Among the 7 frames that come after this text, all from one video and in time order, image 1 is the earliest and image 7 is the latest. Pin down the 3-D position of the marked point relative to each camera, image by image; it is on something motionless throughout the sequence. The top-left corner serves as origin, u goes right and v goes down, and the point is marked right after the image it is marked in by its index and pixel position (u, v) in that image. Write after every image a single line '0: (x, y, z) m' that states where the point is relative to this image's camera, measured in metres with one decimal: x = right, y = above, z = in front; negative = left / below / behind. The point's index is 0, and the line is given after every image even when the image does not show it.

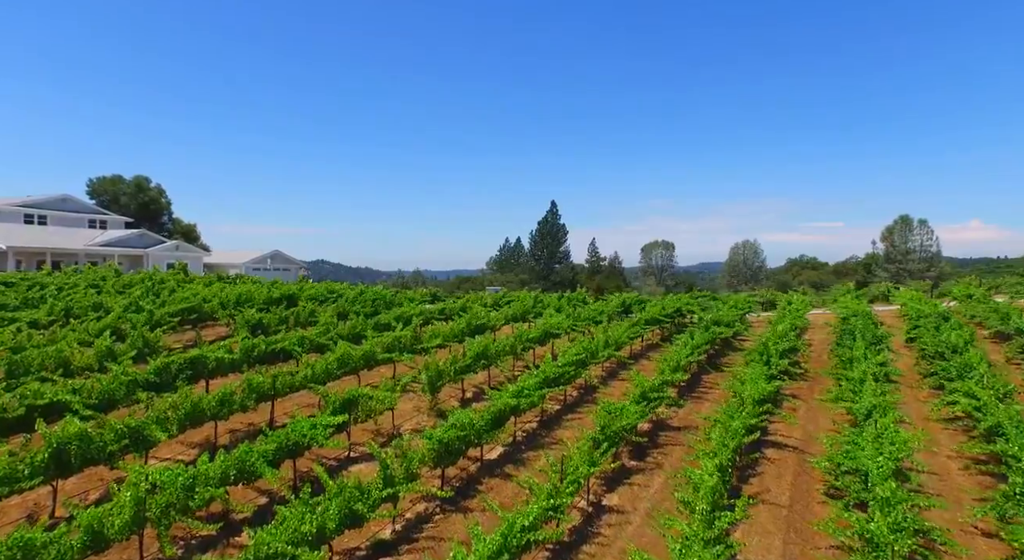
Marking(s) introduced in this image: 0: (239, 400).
0: (-5.8, -2.5, +12.8) m
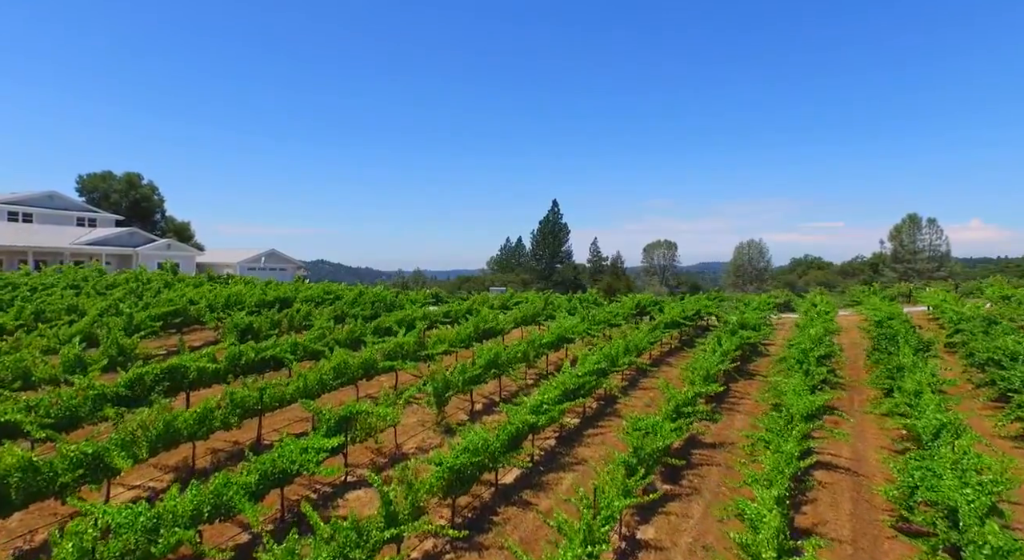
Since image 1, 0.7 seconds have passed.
0: (-5.4, -2.5, +11.3) m
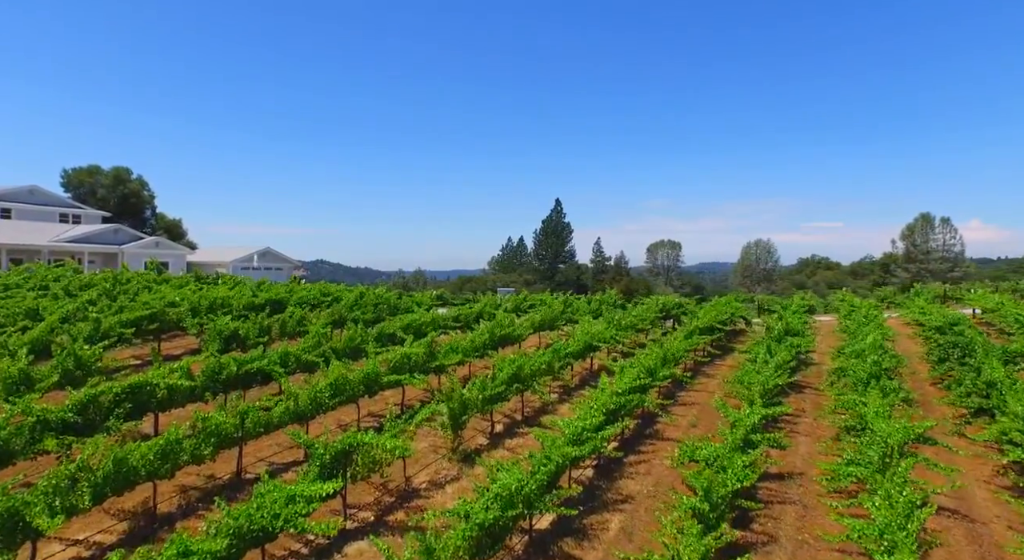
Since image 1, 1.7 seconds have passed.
0: (-4.9, -2.6, +9.2) m
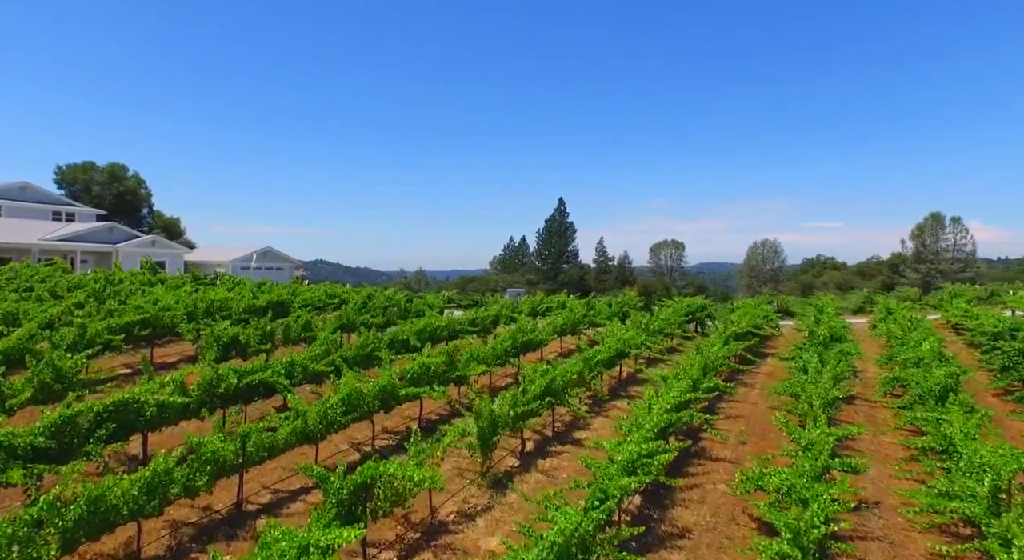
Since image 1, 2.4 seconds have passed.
0: (-4.3, -2.6, +7.8) m
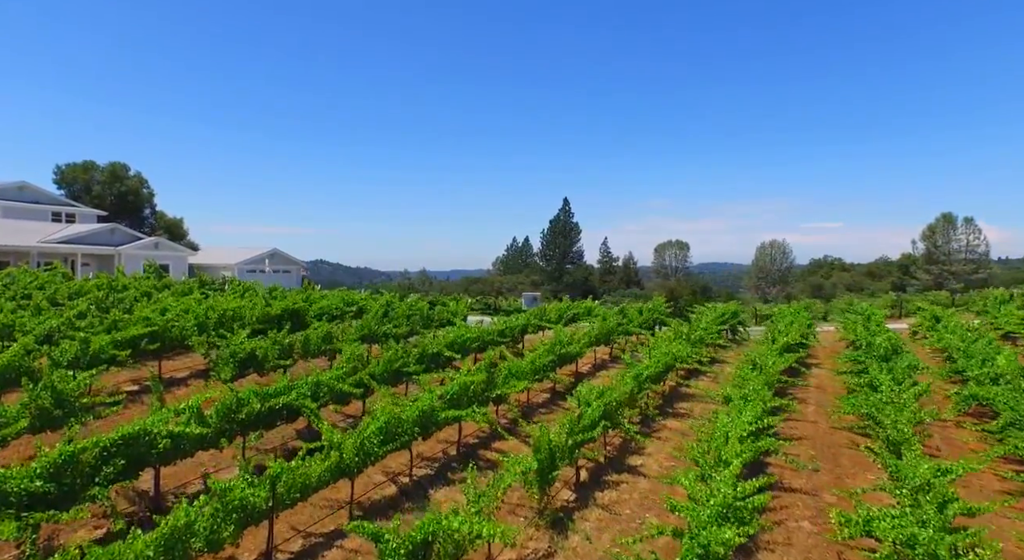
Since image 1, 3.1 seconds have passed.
0: (-3.4, -2.8, +6.6) m
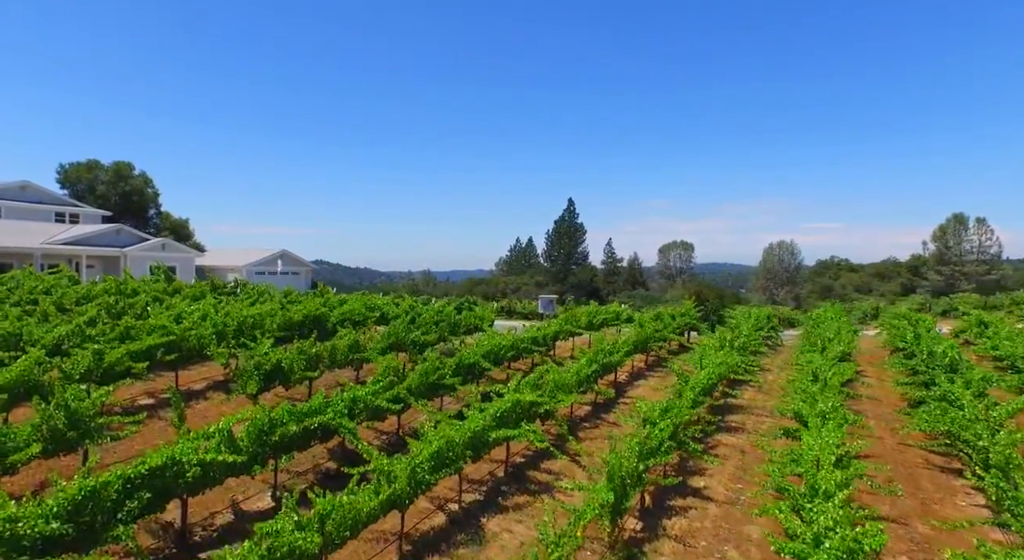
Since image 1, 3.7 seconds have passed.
0: (-2.5, -2.9, +5.7) m
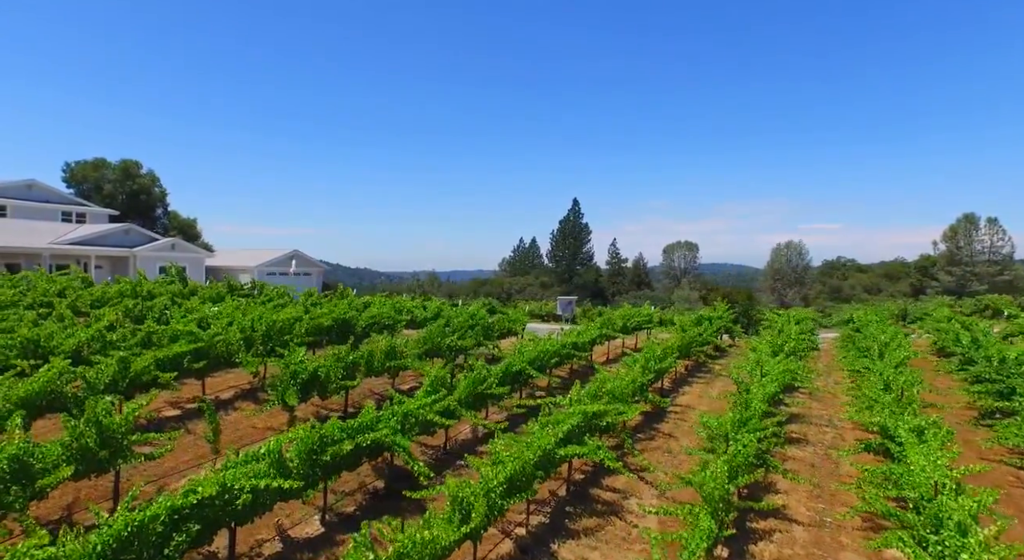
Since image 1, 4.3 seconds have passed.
0: (-1.5, -2.9, +4.9) m
